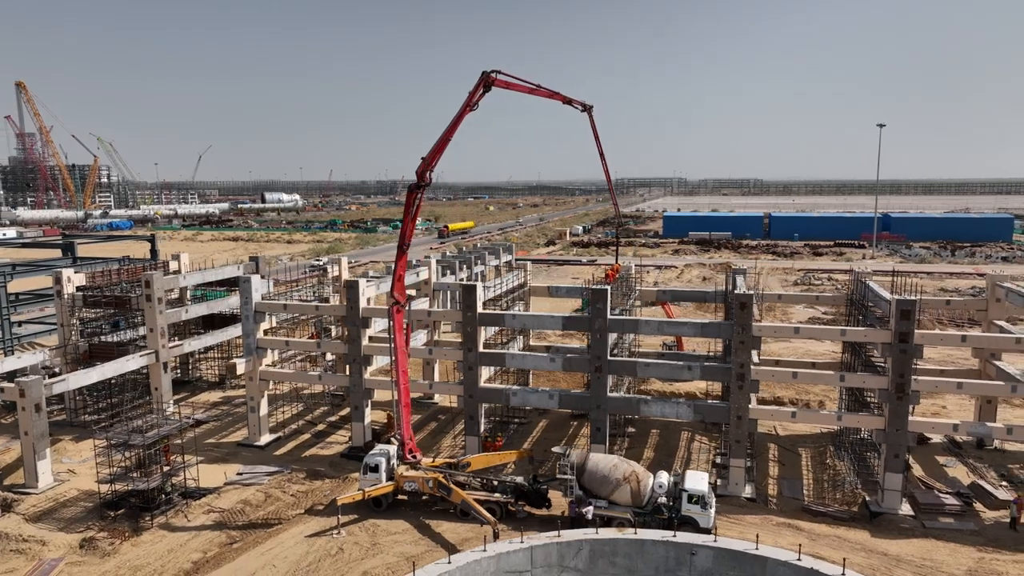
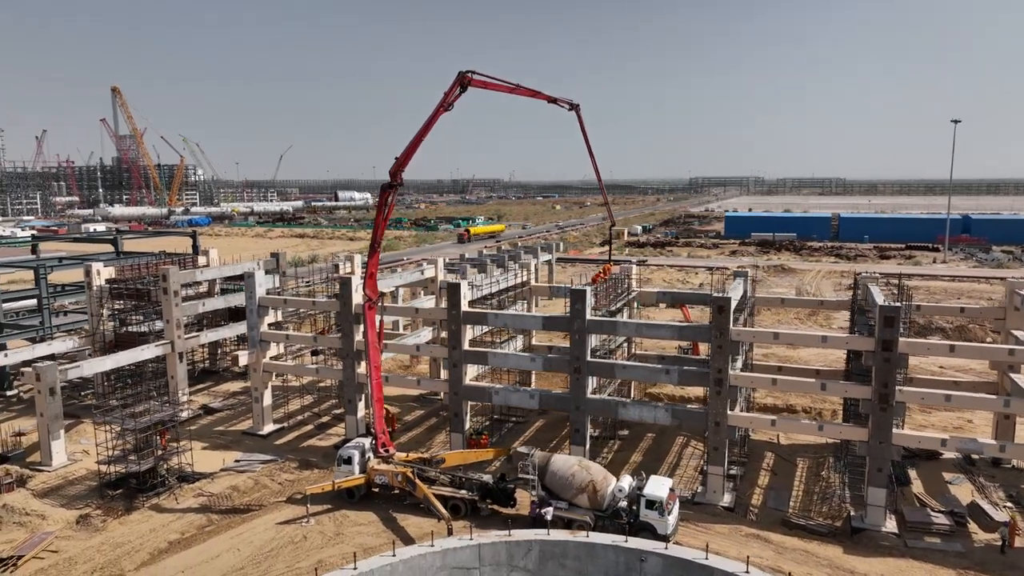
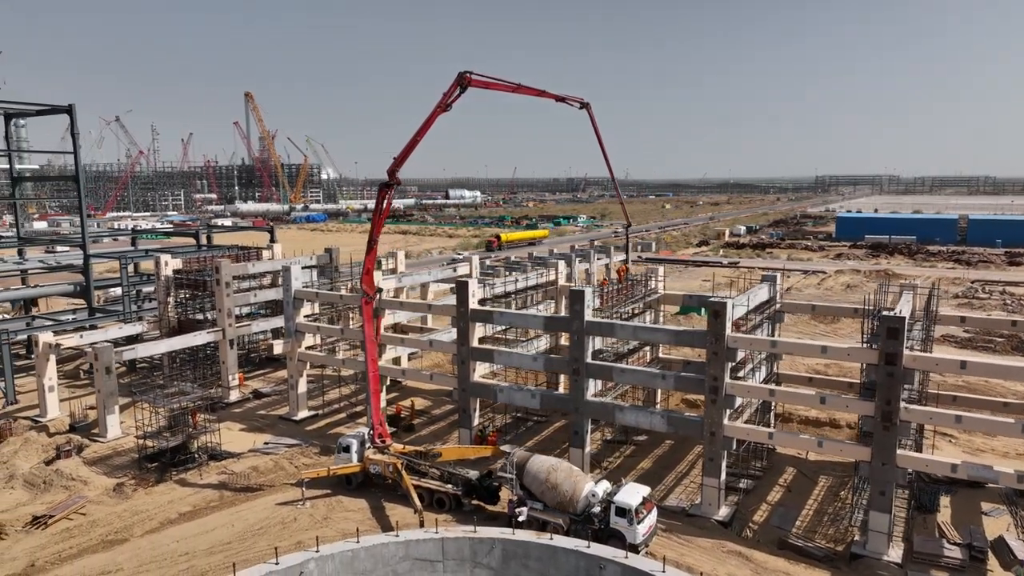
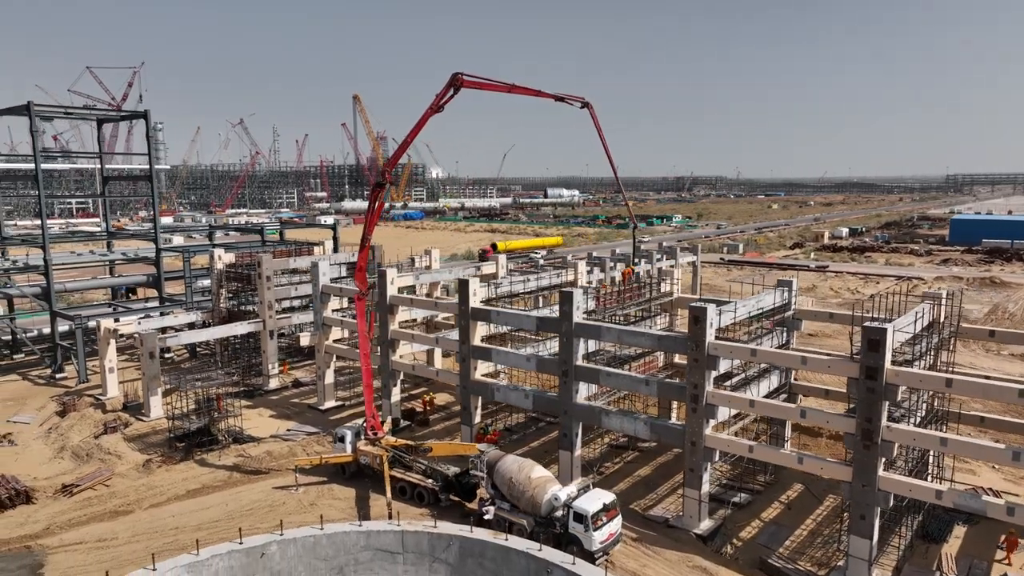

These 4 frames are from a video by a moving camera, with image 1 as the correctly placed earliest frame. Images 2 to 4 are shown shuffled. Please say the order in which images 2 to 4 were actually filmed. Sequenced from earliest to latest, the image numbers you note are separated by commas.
2, 3, 4
